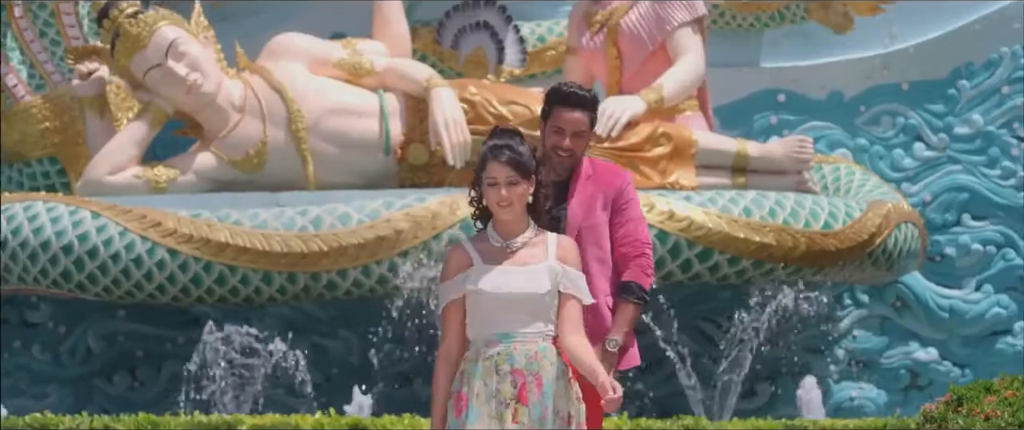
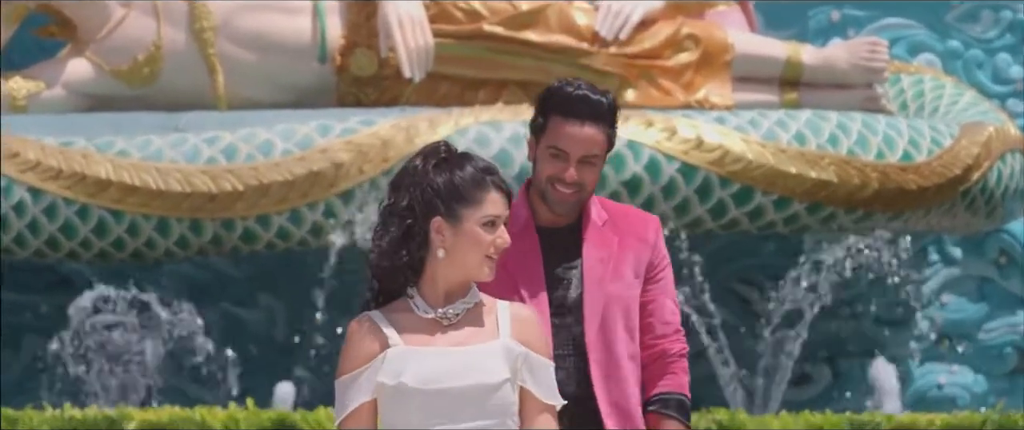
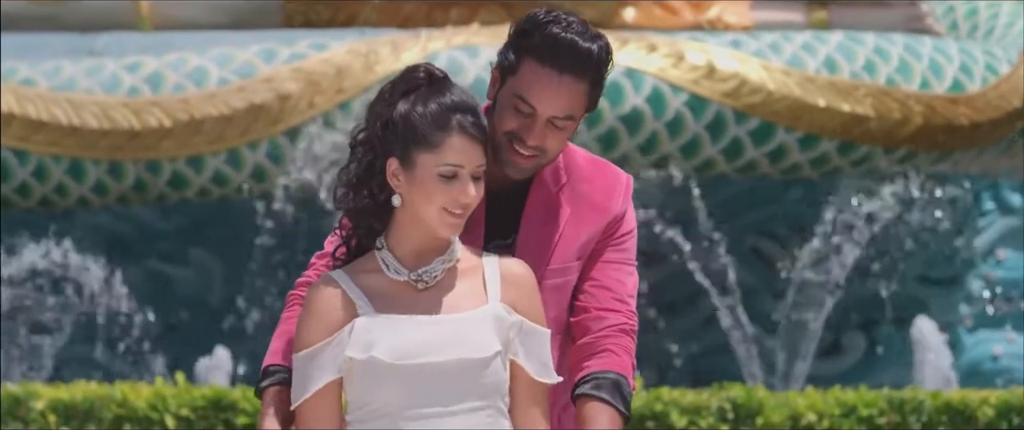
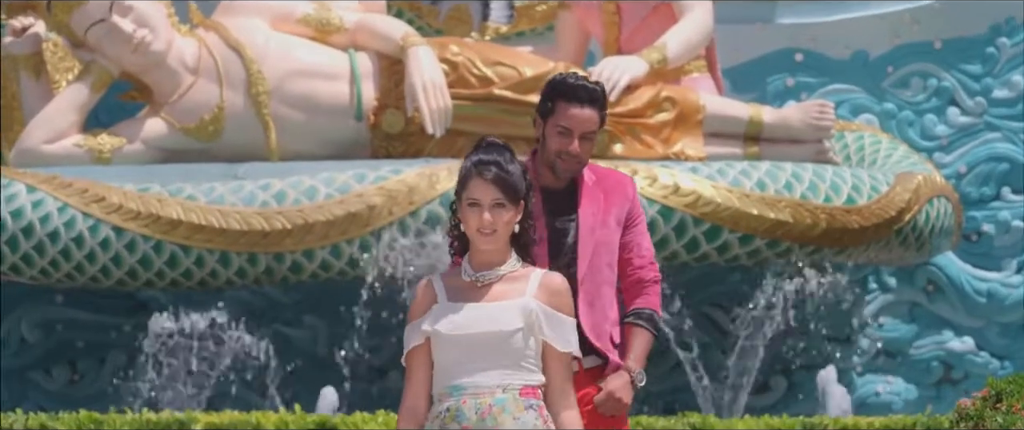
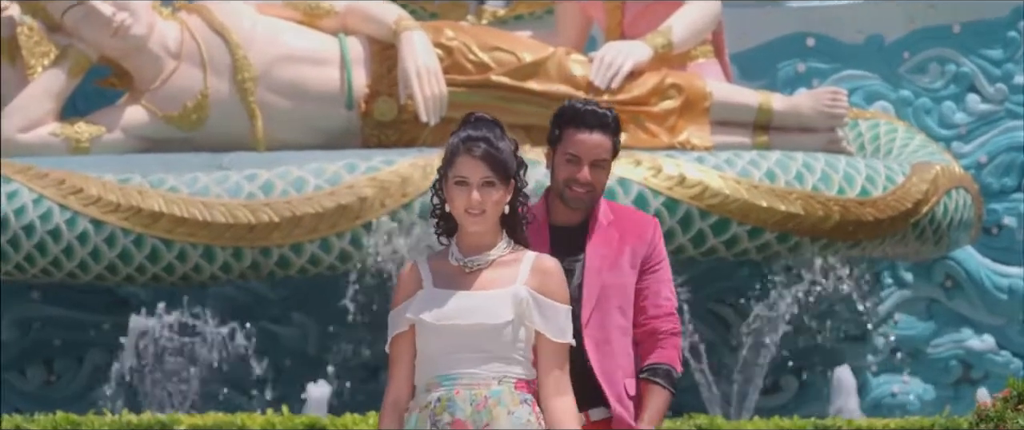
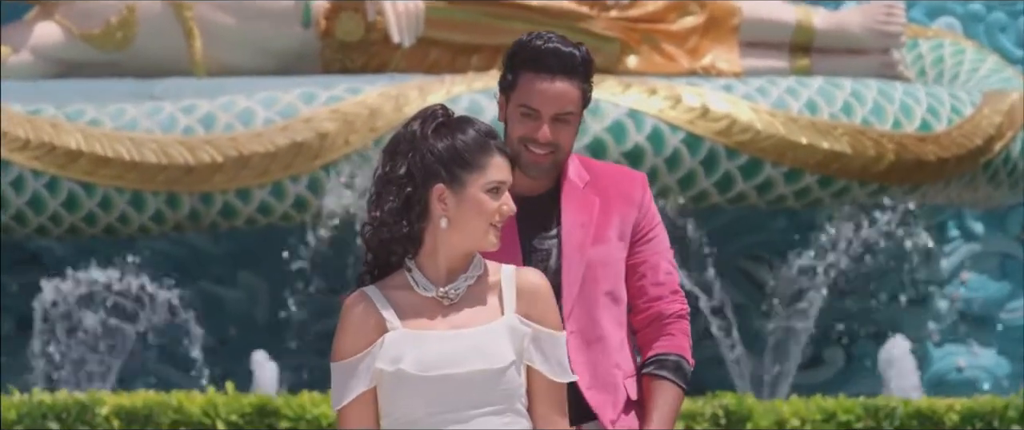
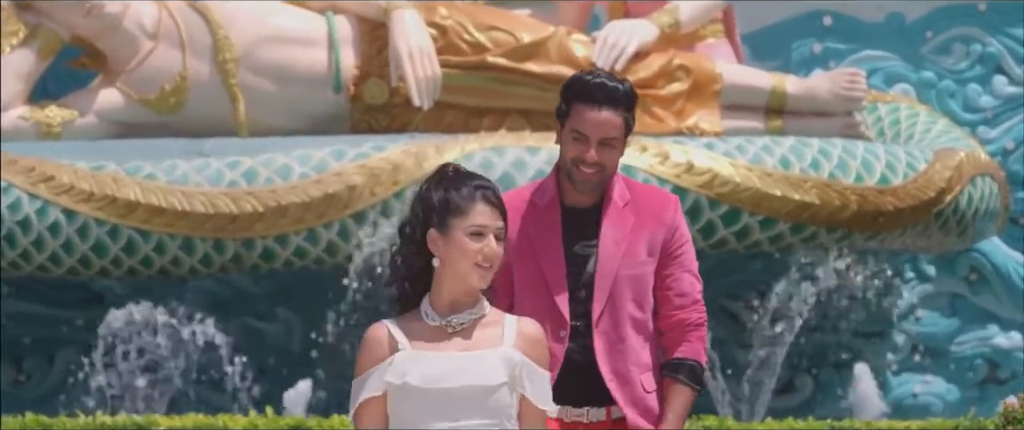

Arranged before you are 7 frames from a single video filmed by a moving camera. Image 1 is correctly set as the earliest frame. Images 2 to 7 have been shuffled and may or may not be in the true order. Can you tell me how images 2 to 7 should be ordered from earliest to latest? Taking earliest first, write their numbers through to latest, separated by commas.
4, 5, 7, 2, 6, 3
